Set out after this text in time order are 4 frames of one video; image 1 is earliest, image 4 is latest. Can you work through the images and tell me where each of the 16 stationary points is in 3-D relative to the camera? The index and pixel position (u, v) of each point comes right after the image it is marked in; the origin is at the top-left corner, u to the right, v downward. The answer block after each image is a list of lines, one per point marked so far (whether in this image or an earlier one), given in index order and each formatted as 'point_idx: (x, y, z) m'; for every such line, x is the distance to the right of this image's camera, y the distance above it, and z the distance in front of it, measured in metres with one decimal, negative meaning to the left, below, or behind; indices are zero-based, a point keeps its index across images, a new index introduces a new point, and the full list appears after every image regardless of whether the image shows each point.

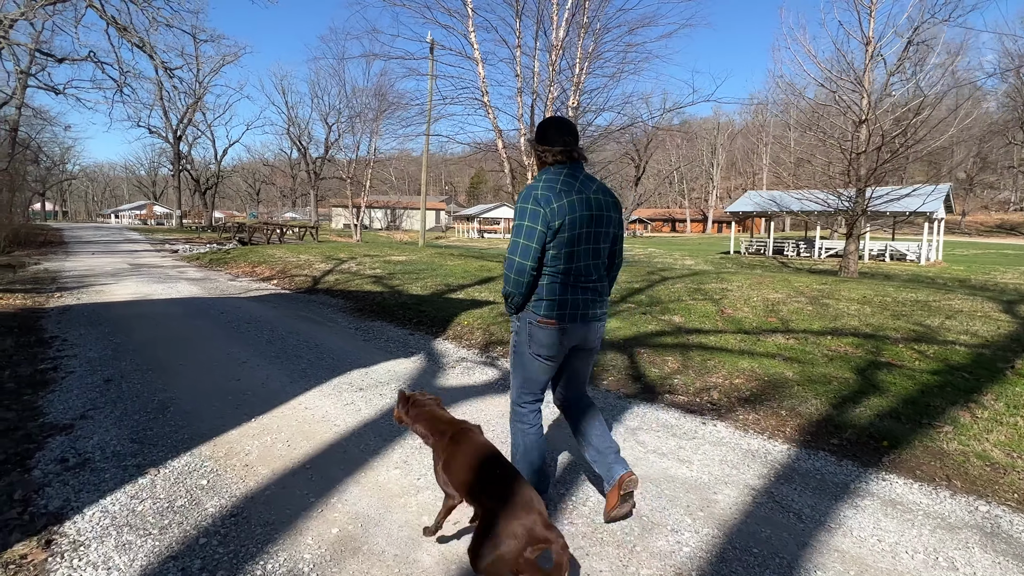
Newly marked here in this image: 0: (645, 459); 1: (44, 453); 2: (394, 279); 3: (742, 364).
0: (+0.8, -1.1, +3.5) m
1: (-2.7, -1.0, +3.3) m
2: (-2.5, +0.2, +11.8) m
3: (+2.1, -0.7, +5.1) m
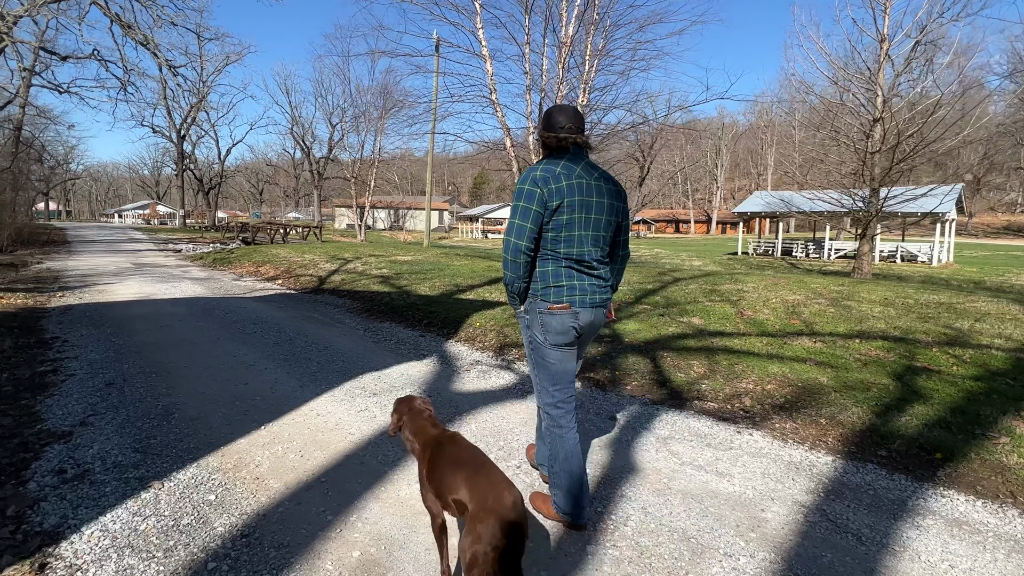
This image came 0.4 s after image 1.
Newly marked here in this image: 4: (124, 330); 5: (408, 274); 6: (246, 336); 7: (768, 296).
0: (+1.0, -1.1, +3.2) m
1: (-2.6, -1.0, +3.0) m
2: (-2.3, +0.2, +11.6) m
3: (+2.3, -0.7, +4.9) m
4: (-4.6, -0.5, +6.7) m
5: (-2.3, +0.3, +12.6) m
6: (-3.0, -0.5, +6.3) m
7: (+4.3, -0.1, +9.3) m
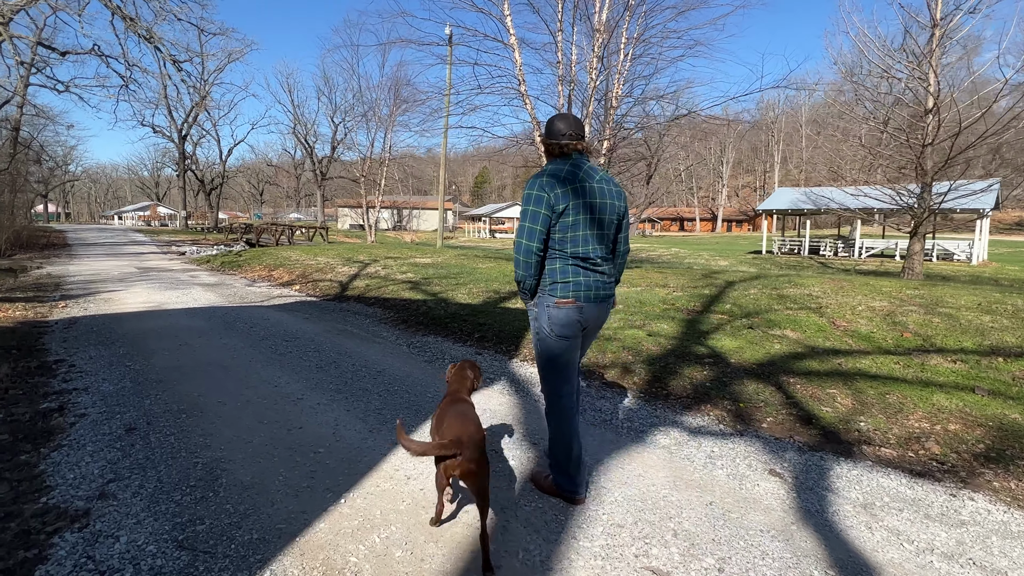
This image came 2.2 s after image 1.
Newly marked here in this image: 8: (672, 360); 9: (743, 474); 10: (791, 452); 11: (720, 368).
0: (+1.8, -1.2, +2.3) m
1: (-1.8, -1.1, +2.2) m
2: (-1.5, +0.1, +10.7) m
3: (+3.0, -0.8, +4.0) m
4: (-3.9, -0.6, +5.8) m
5: (-1.6, +0.2, +11.7) m
6: (-2.2, -0.7, +5.4) m
7: (+5.0, -0.2, +8.4) m
8: (+1.5, -0.7, +5.1) m
9: (+1.3, -1.1, +3.2) m
10: (+1.7, -1.0, +3.5) m
11: (+1.8, -0.7, +4.9) m
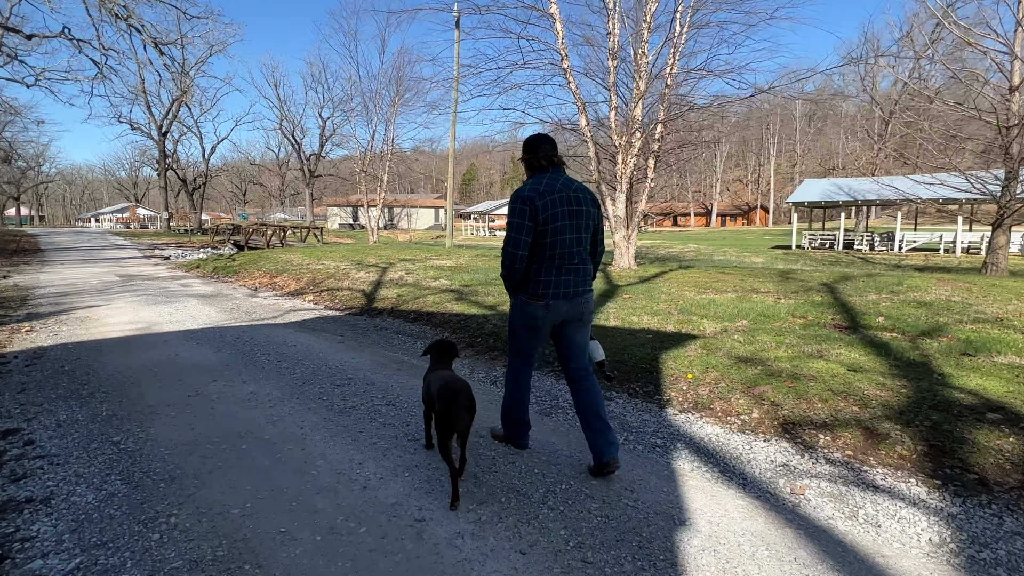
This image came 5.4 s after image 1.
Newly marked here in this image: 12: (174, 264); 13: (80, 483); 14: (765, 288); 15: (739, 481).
0: (+3.0, -1.3, +0.7) m
1: (-0.5, -1.3, +0.4) m
2: (-0.5, -0.1, +9.0) m
3: (+4.2, -0.9, +2.4) m
4: (-2.7, -0.9, +4.0) m
5: (-0.6, 0.0, +10.0) m
6: (-1.1, -0.9, +3.7) m
7: (+6.1, -0.3, +6.8) m
8: (+2.6, -0.8, +3.5) m
9: (+2.5, -1.2, +1.5) m
10: (+3.0, -1.2, +1.9) m
11: (+3.0, -0.8, +3.2) m
12: (-11.1, +0.8, +18.4) m
13: (-2.2, -1.0, +2.9) m
14: (+4.1, 0.0, +9.2) m
15: (+1.3, -1.0, +3.0) m
